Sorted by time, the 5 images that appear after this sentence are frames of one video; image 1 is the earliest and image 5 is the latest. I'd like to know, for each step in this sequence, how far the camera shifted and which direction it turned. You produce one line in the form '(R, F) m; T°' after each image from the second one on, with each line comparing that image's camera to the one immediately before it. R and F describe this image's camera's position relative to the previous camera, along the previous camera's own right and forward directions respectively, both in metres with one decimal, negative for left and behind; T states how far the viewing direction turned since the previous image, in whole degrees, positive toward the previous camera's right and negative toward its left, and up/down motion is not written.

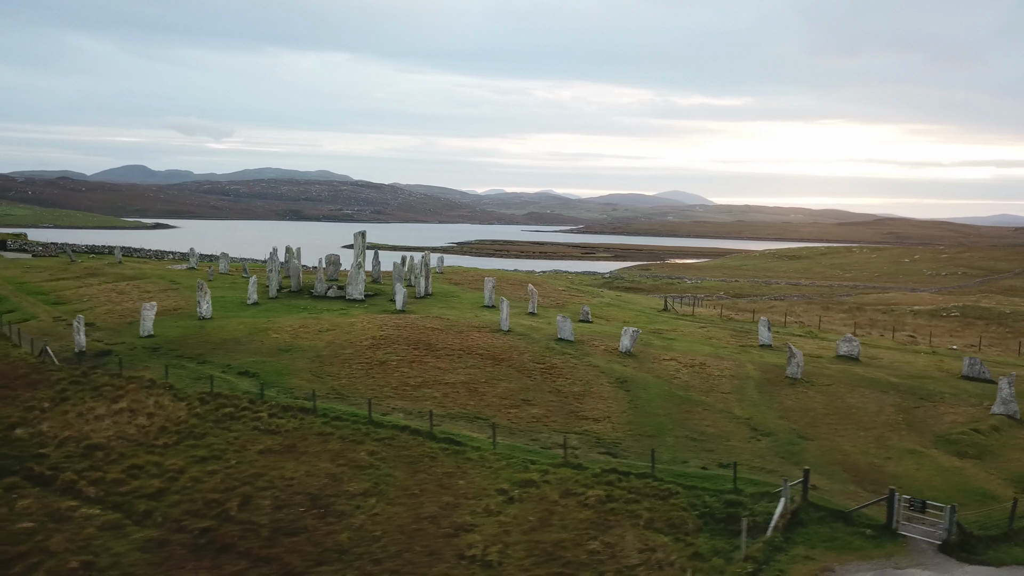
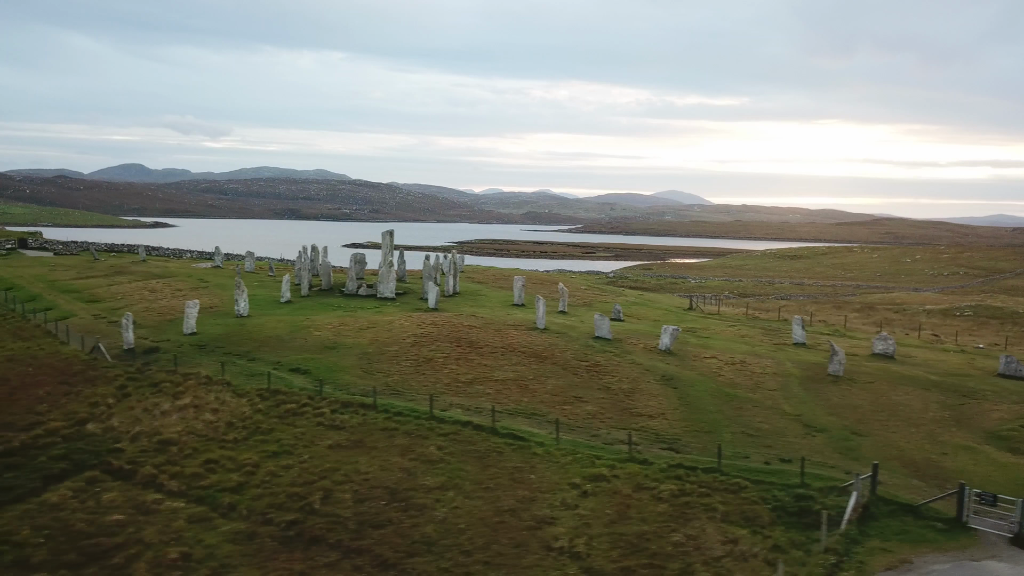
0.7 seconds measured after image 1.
(-1.7, -0.3) m; 0°
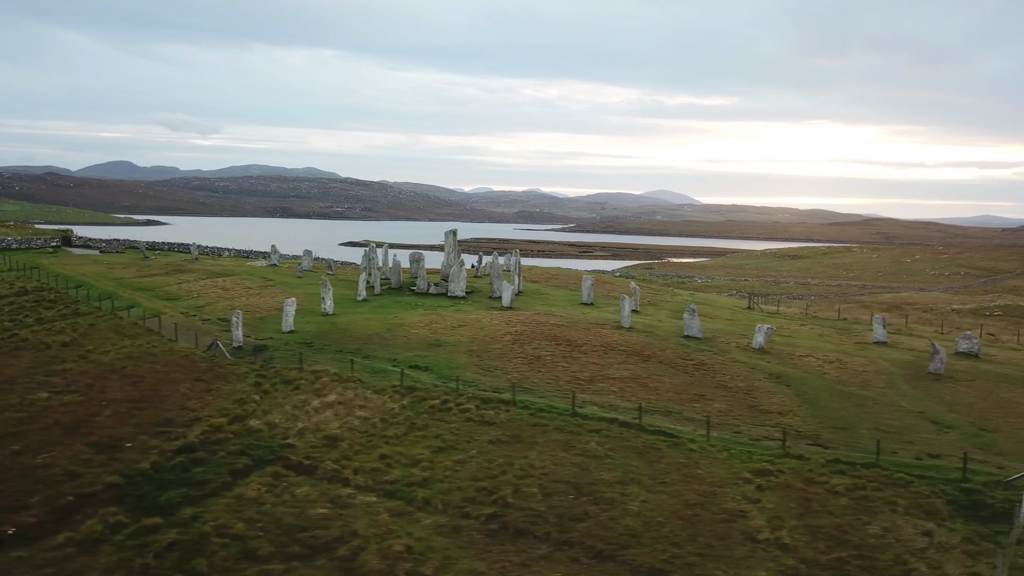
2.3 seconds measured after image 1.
(-4.3, -0.3) m; +1°
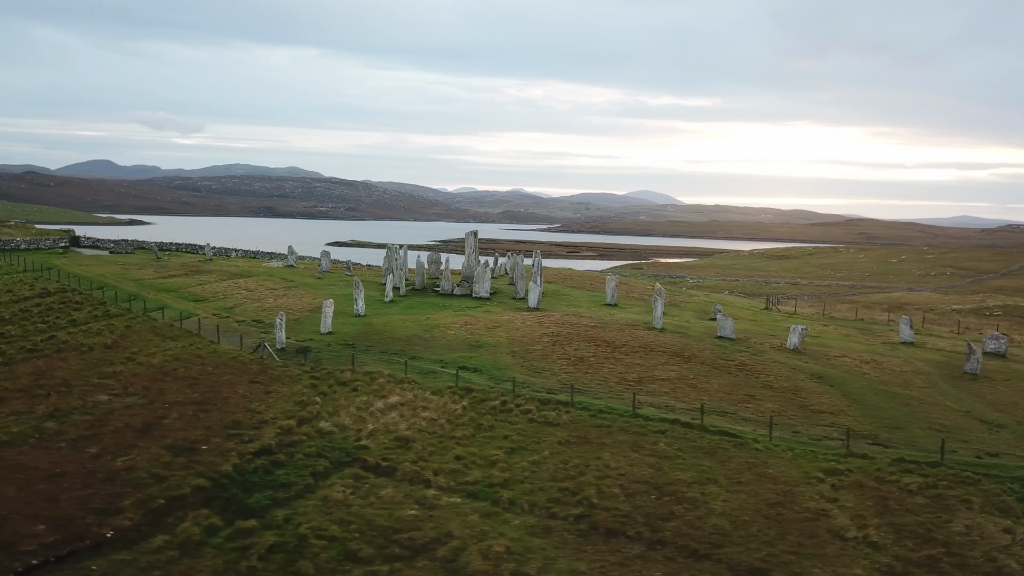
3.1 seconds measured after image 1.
(-2.2, -0.1) m; +1°
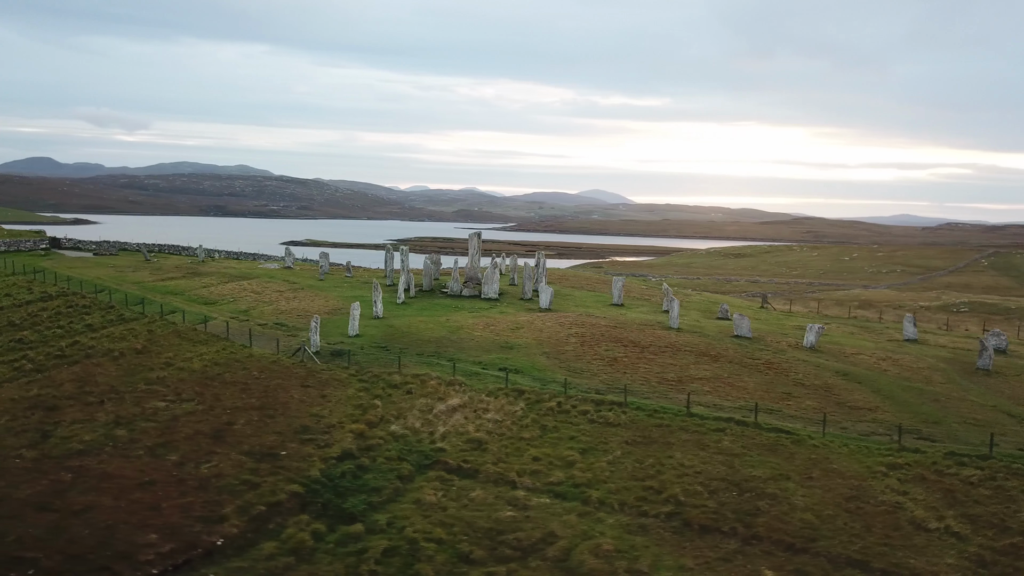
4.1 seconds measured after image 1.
(-3.0, -0.2) m; +3°
